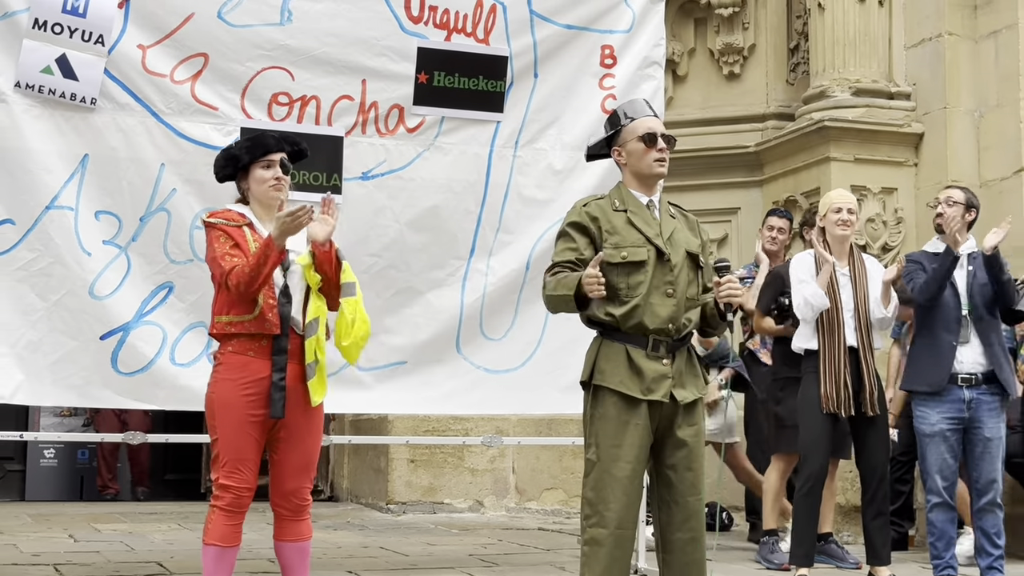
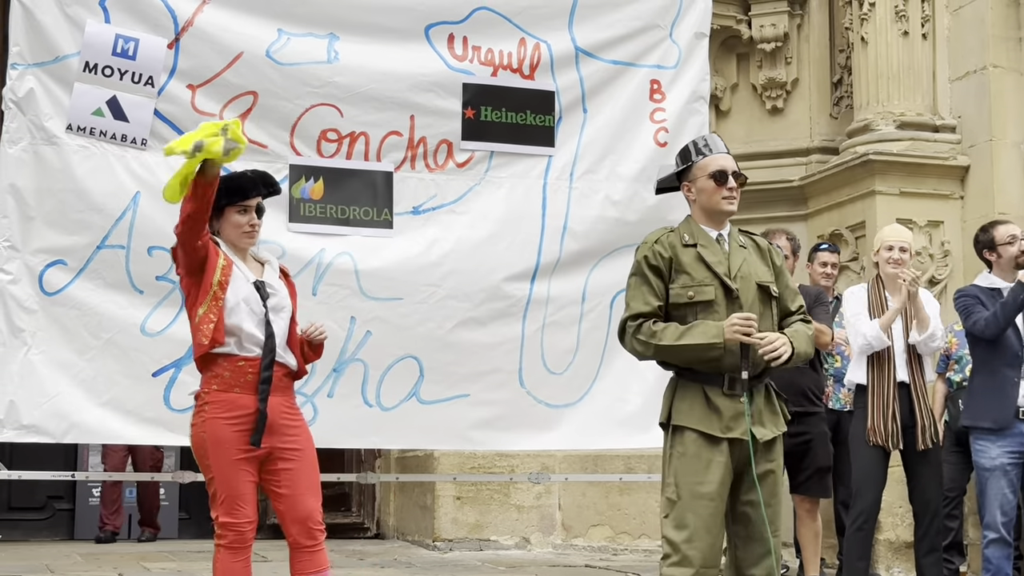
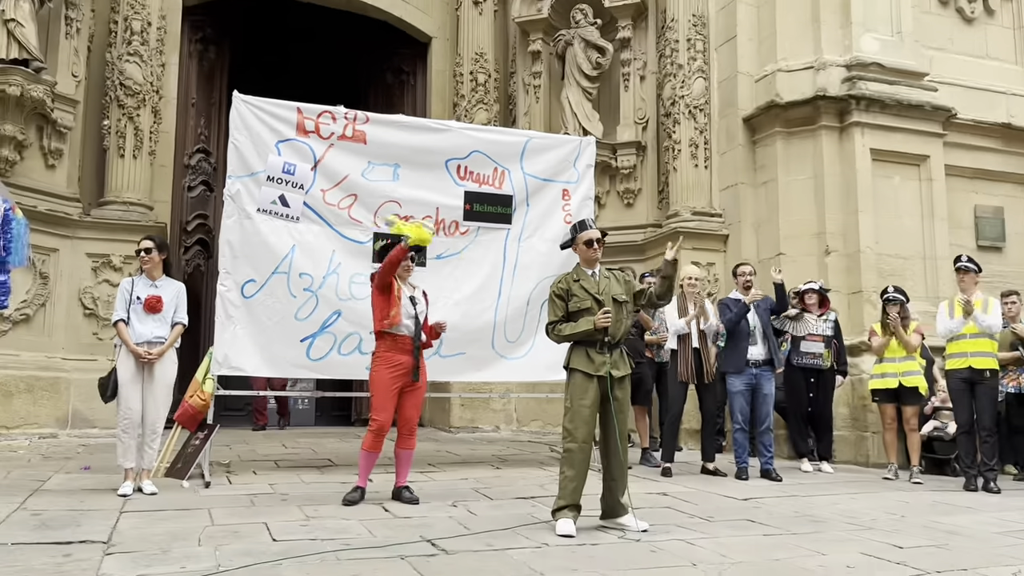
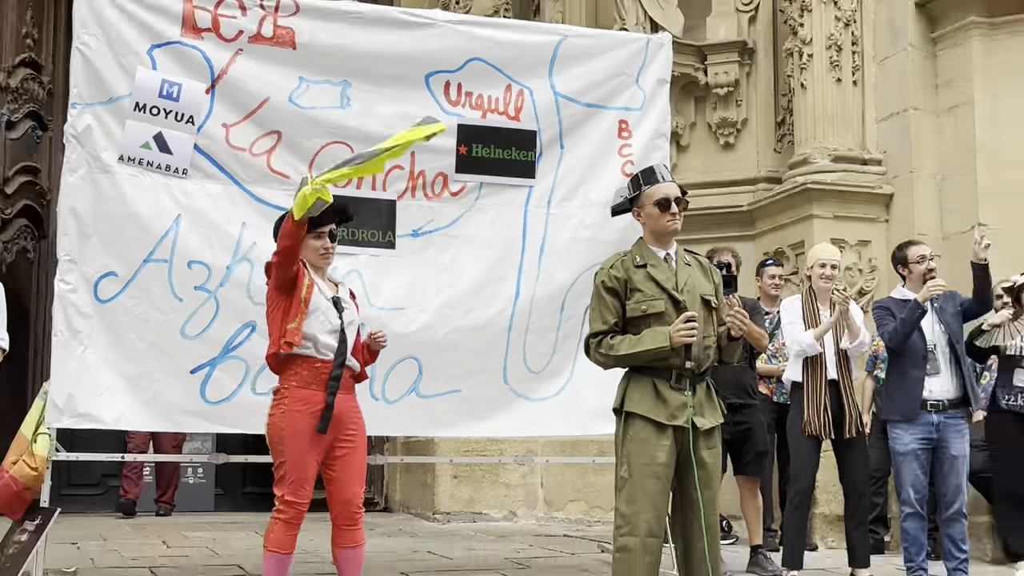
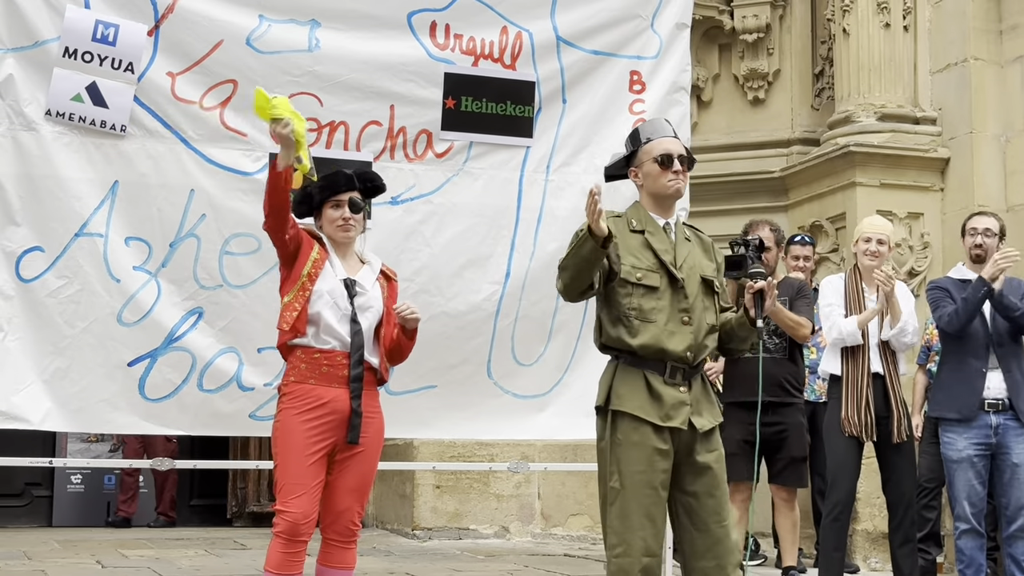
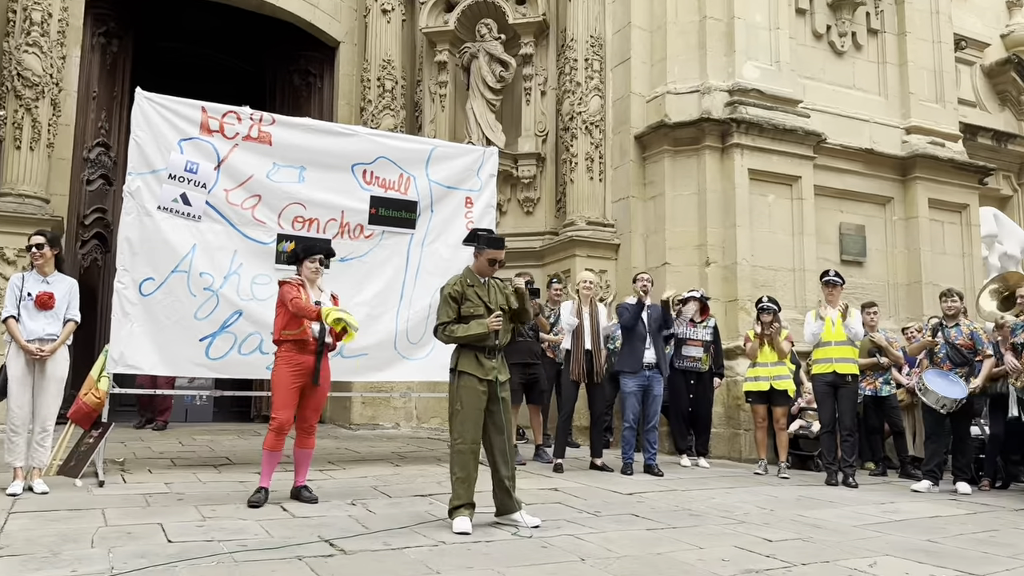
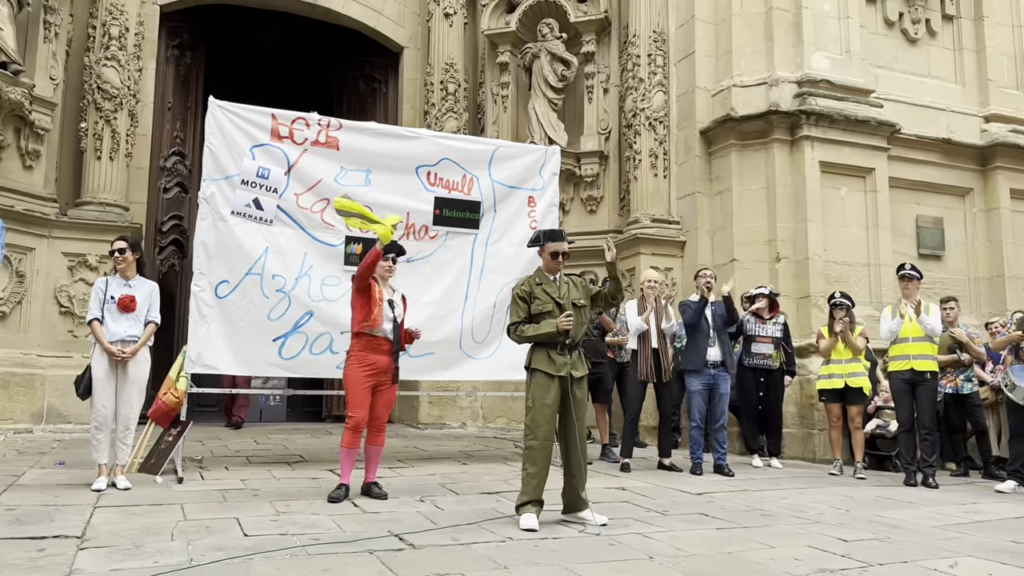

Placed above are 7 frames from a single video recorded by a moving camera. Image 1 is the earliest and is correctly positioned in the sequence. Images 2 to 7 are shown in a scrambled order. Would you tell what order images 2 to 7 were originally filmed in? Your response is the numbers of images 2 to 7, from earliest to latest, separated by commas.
5, 2, 4, 3, 7, 6
